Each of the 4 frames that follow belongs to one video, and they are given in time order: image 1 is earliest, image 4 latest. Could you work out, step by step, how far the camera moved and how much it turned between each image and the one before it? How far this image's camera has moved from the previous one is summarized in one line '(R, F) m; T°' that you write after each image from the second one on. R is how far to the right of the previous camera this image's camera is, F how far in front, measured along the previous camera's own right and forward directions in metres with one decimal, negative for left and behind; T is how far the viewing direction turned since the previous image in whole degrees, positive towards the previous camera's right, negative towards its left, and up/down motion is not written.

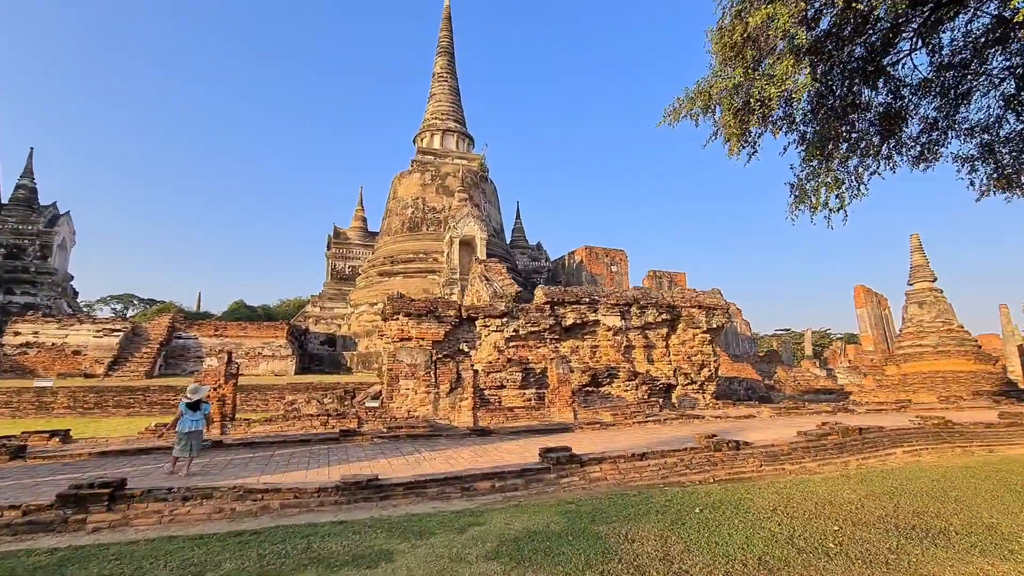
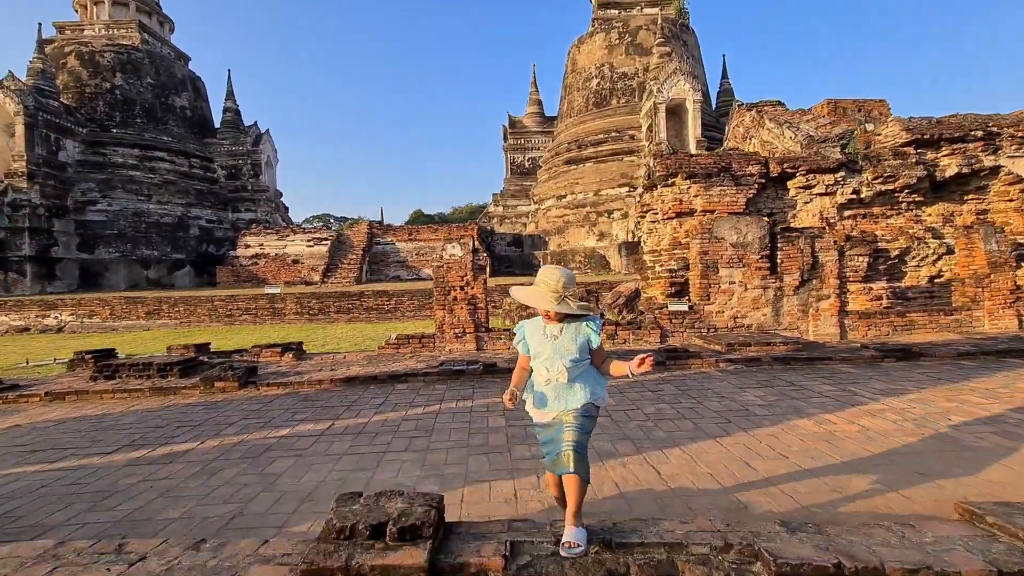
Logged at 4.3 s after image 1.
(-2.8, +3.2) m; -18°
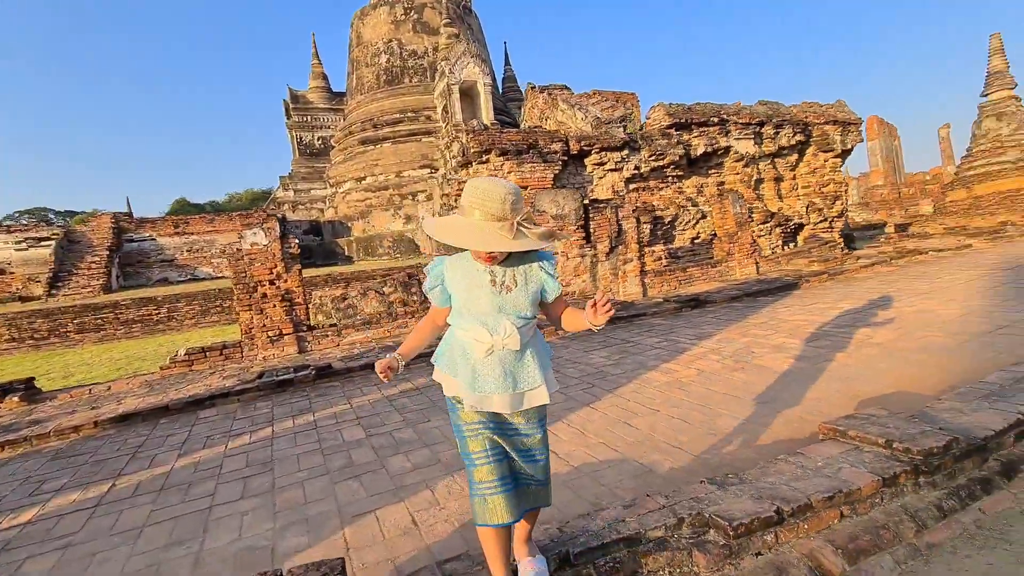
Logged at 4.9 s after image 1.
(-0.3, +0.4) m; +22°
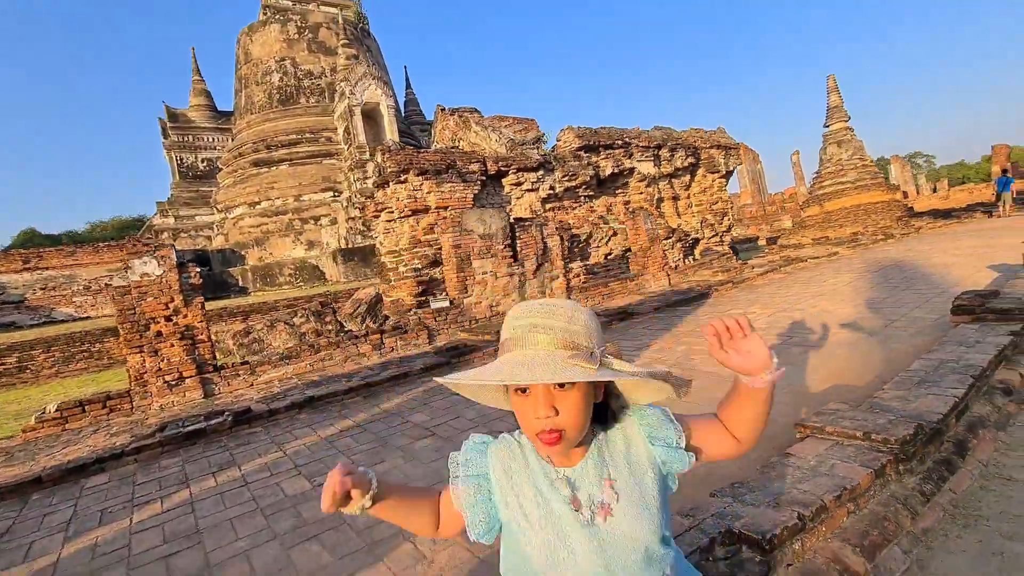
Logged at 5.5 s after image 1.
(-0.3, +0.2) m; +11°
